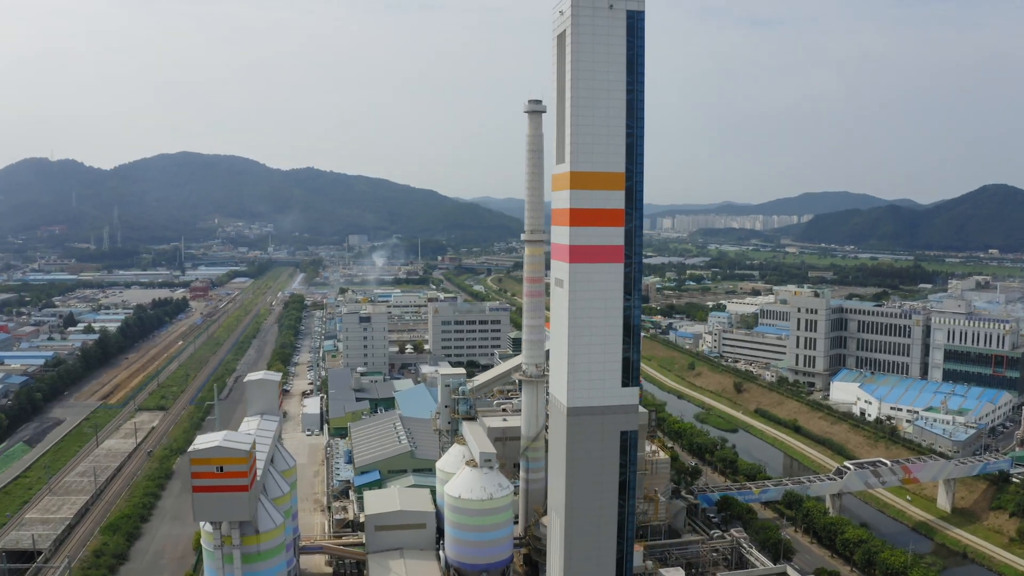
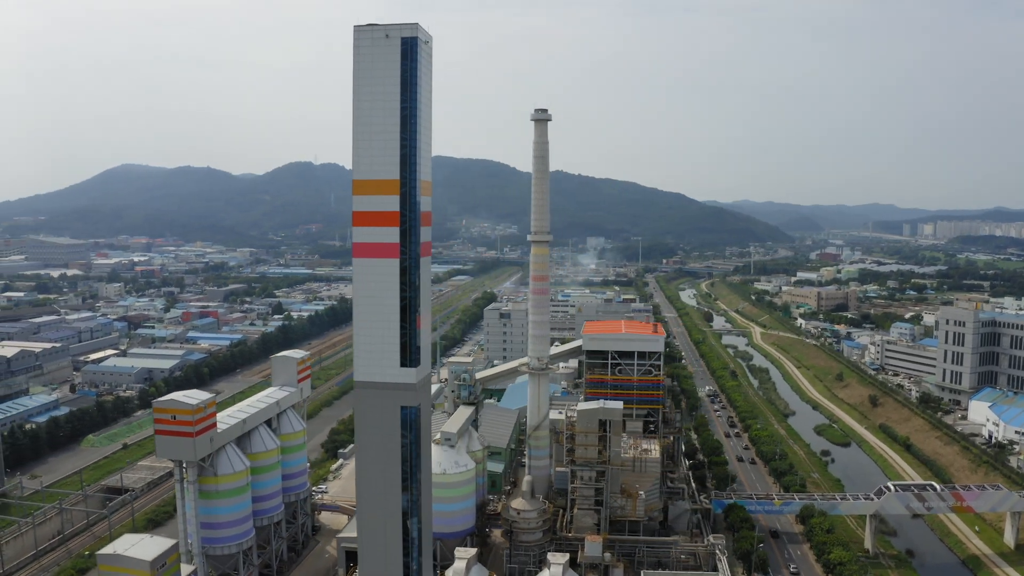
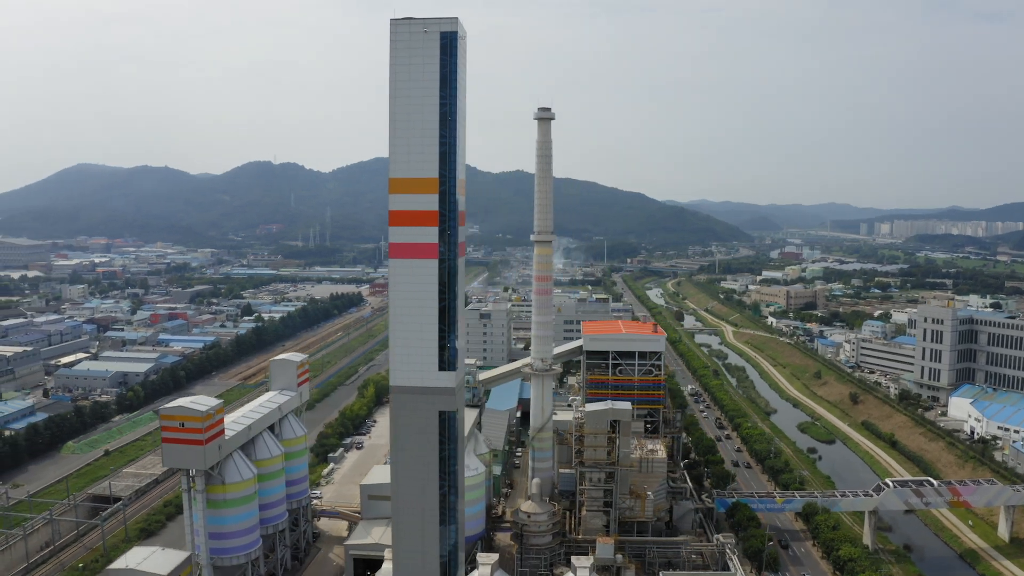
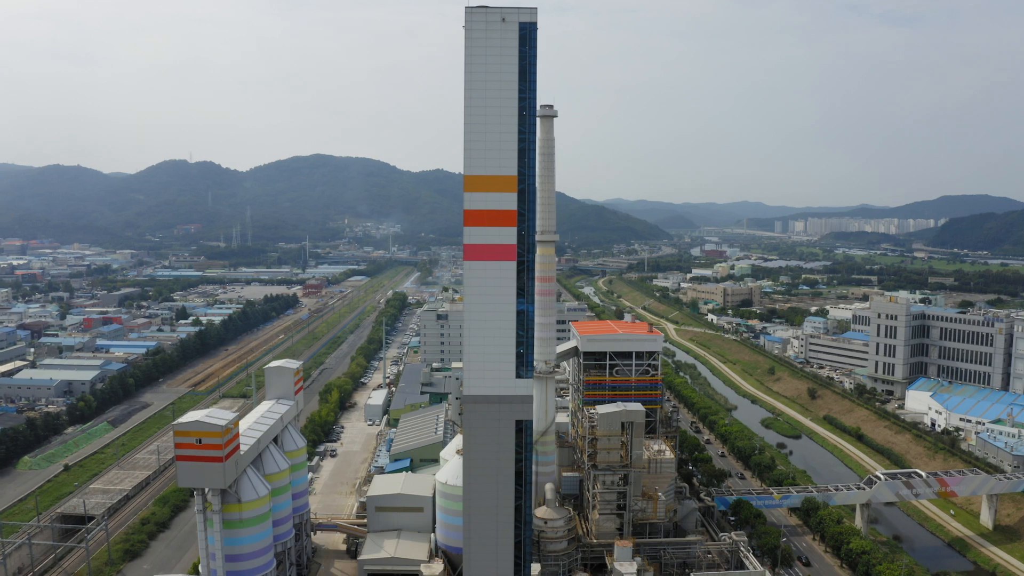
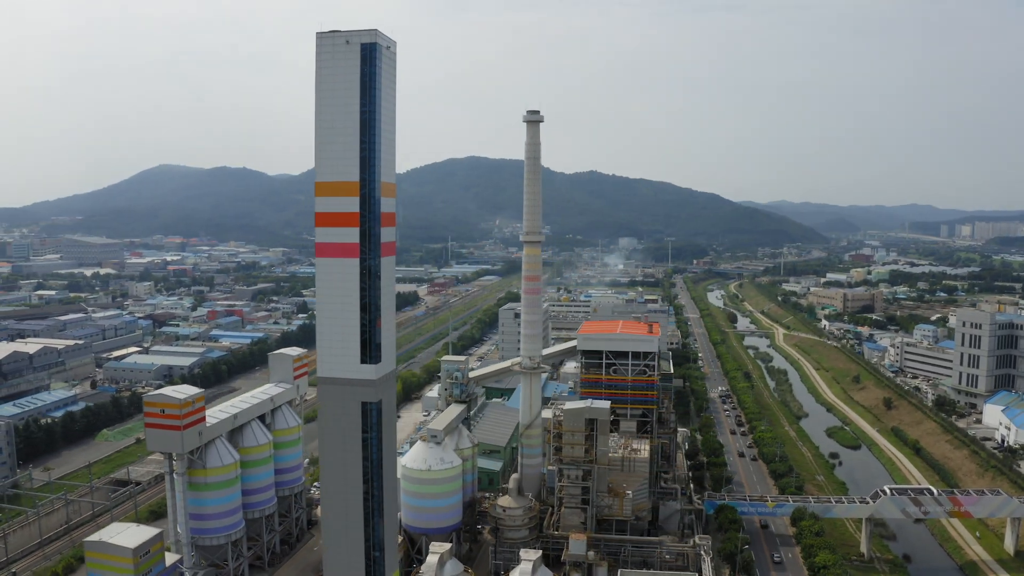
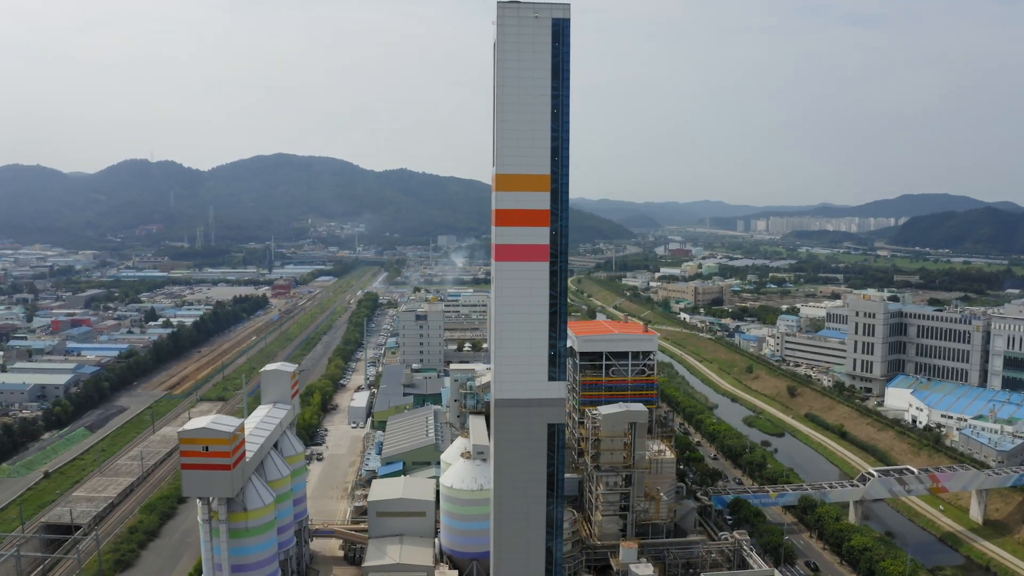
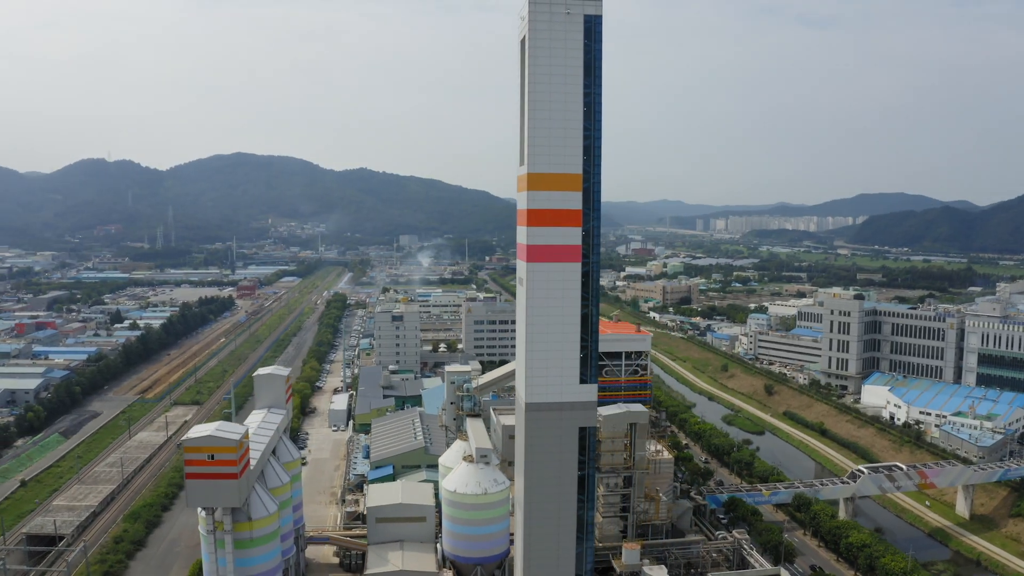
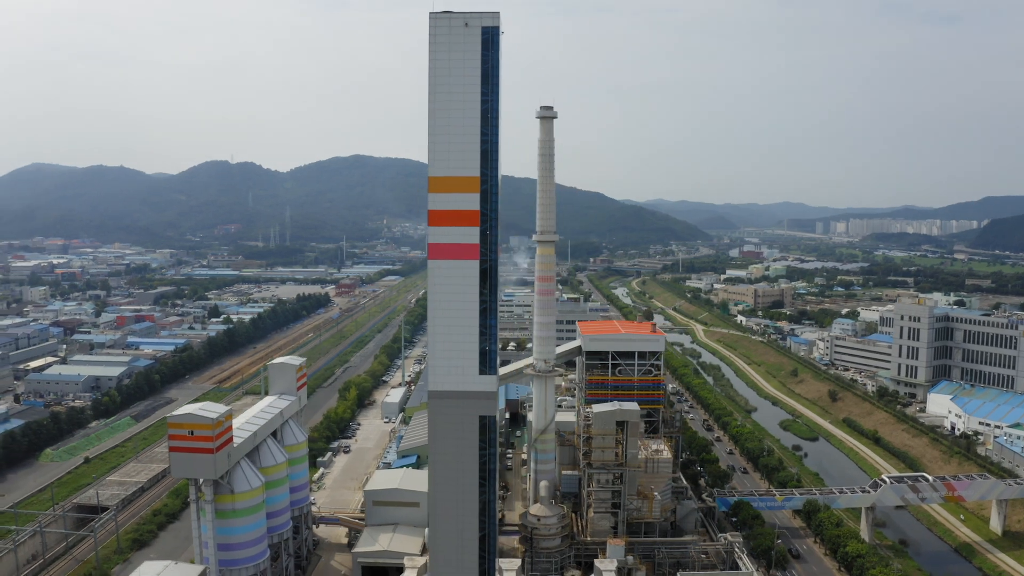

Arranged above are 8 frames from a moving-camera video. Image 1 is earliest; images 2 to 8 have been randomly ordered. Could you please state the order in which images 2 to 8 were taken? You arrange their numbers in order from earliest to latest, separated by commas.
7, 6, 4, 8, 3, 2, 5
